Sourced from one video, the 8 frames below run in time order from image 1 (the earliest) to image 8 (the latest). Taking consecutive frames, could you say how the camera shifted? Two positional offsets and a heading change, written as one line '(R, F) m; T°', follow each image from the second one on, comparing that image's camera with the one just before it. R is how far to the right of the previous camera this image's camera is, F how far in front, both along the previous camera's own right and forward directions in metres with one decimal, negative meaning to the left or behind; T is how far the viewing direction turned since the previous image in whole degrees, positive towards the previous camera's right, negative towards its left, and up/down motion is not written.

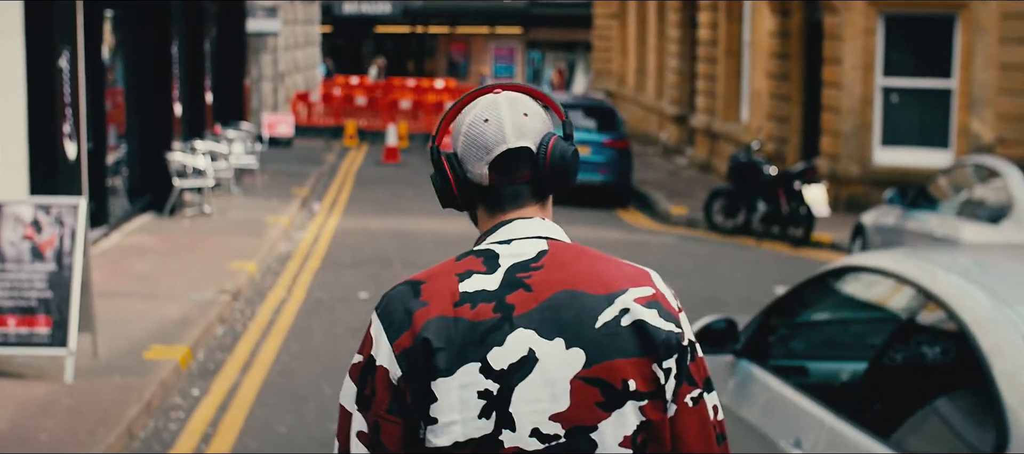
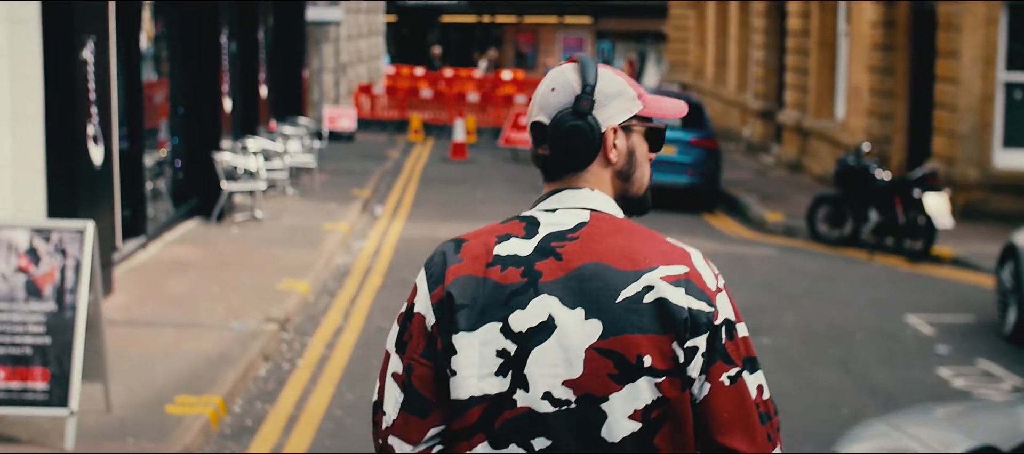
(-0.2, +1.7) m; -2°
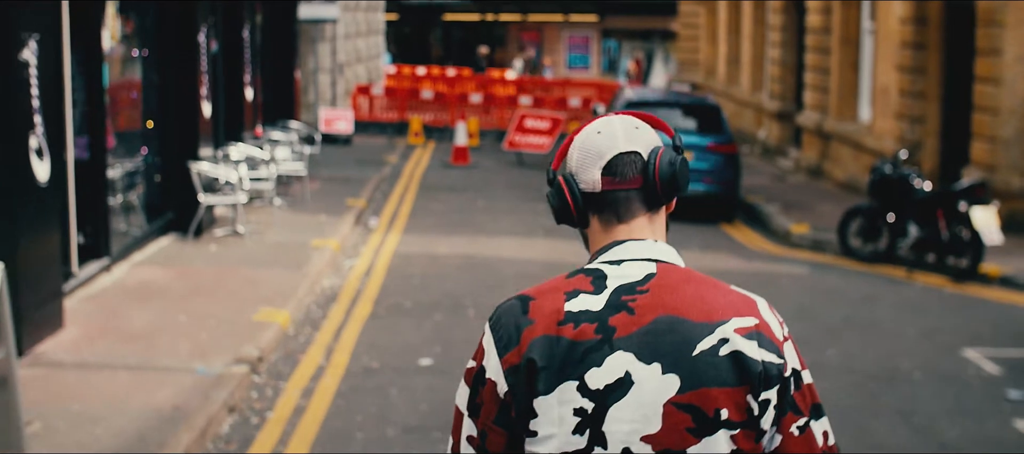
(0.0, +1.4) m; 0°
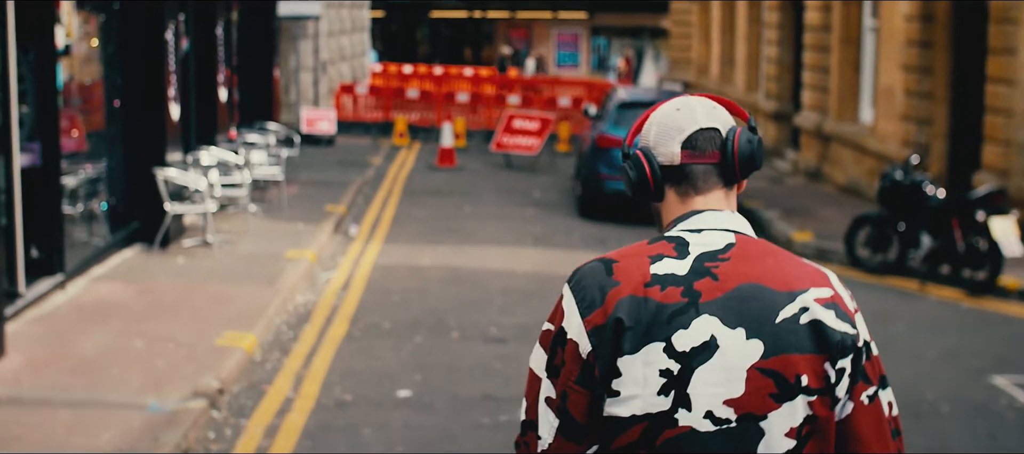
(0.0, +0.9) m; 0°
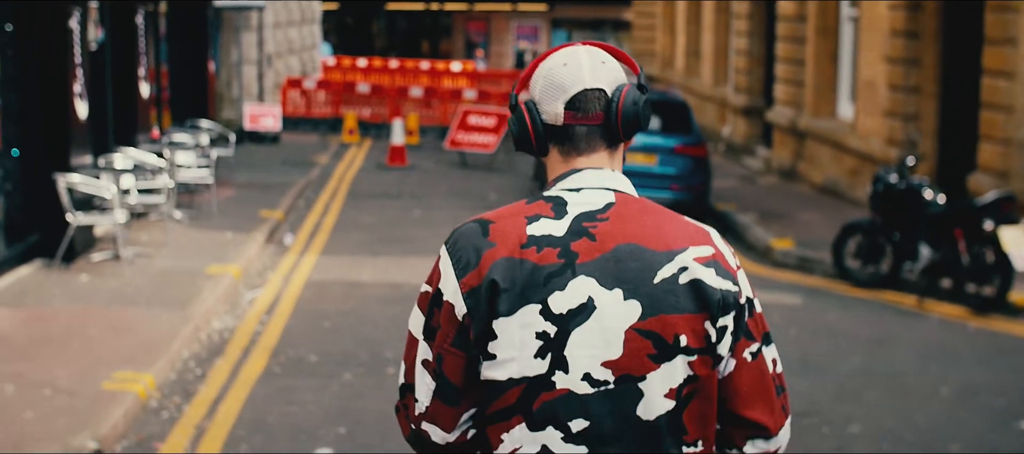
(+0.1, +1.5) m; +1°
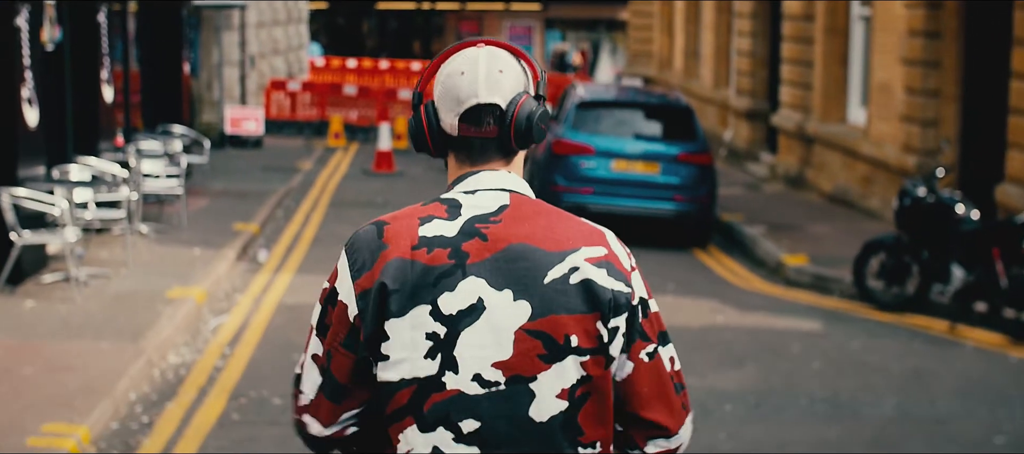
(0.0, +1.1) m; 0°
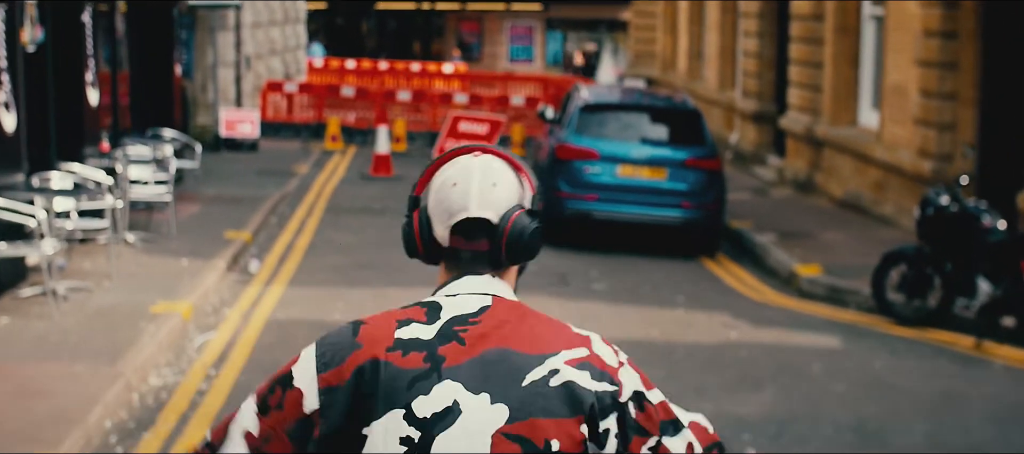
(0.0, +0.6) m; 0°
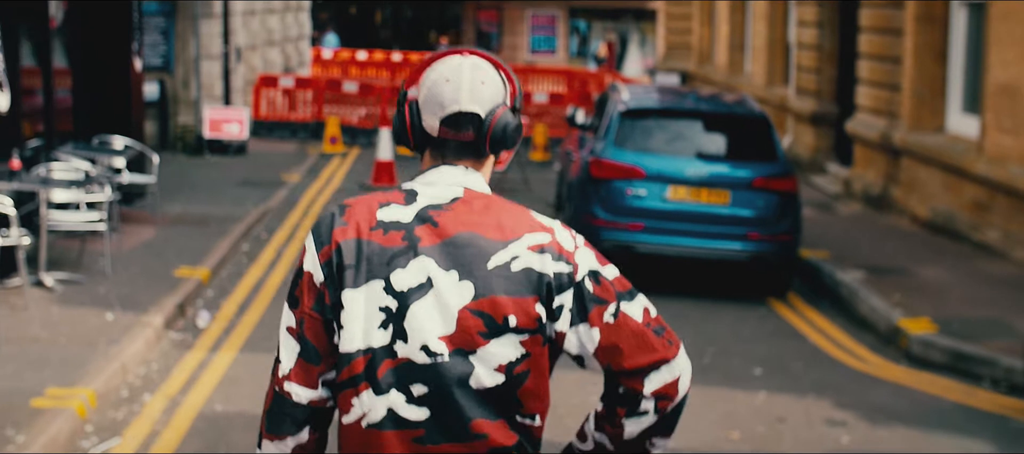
(0.0, +3.0) m; -1°
